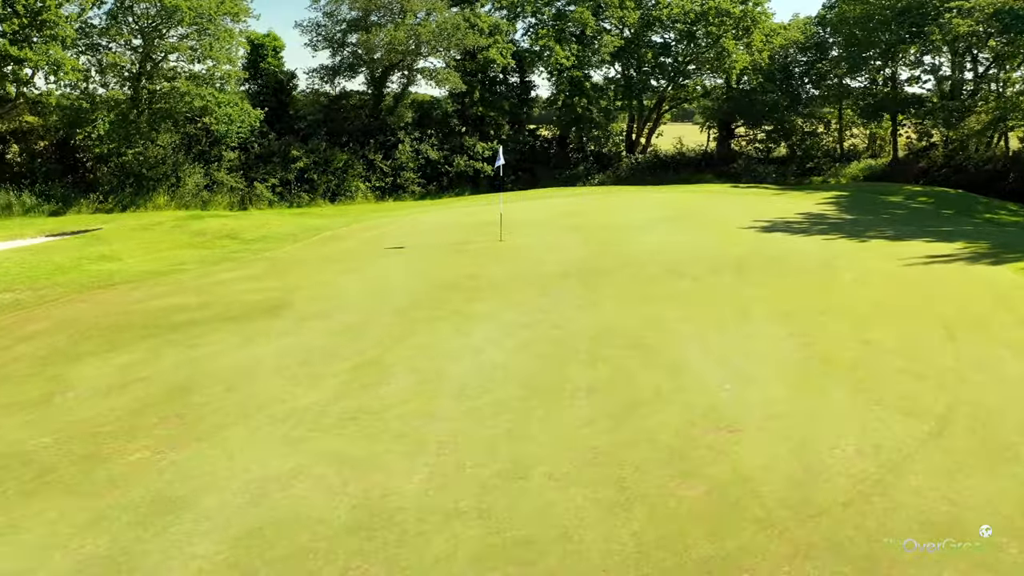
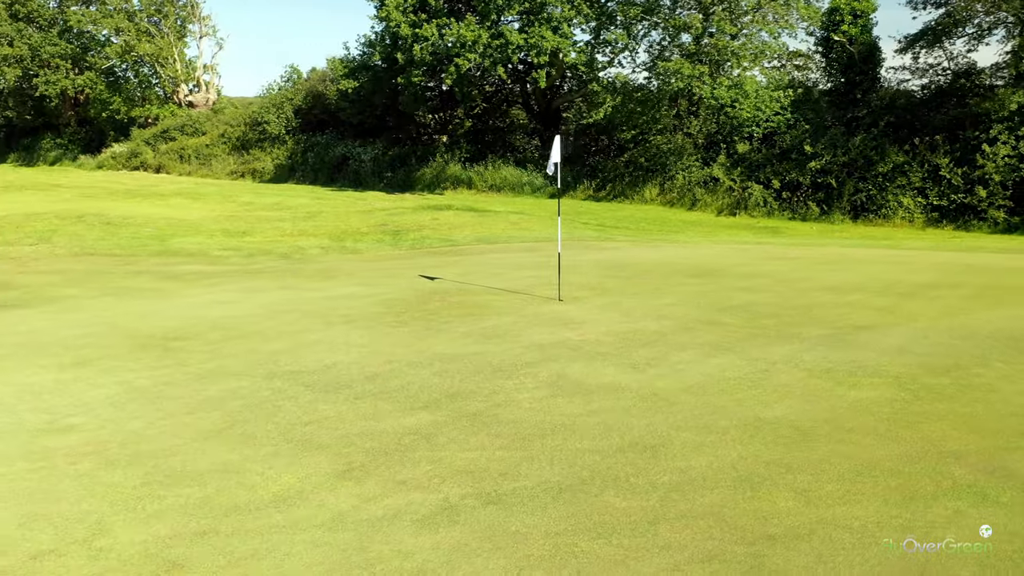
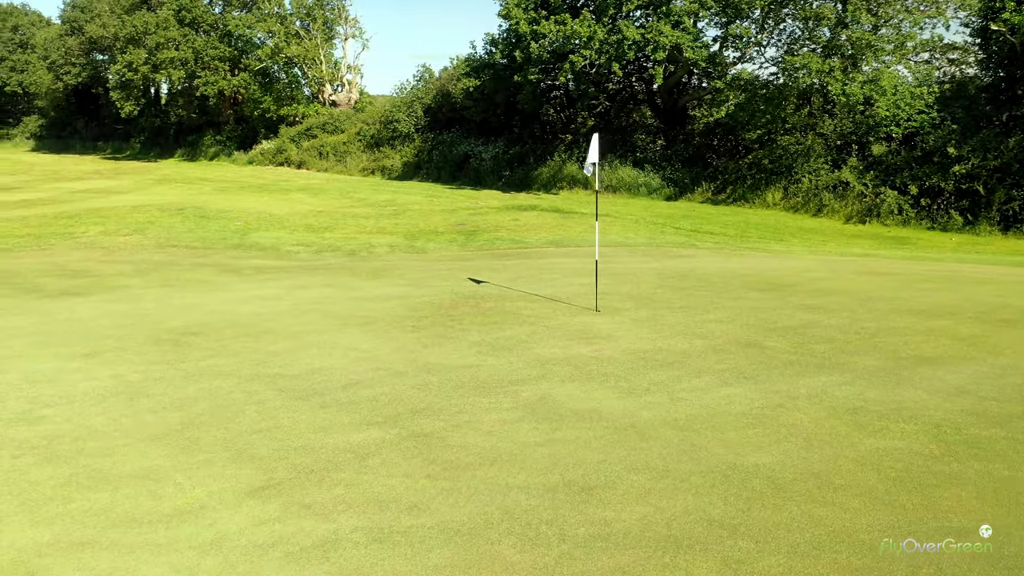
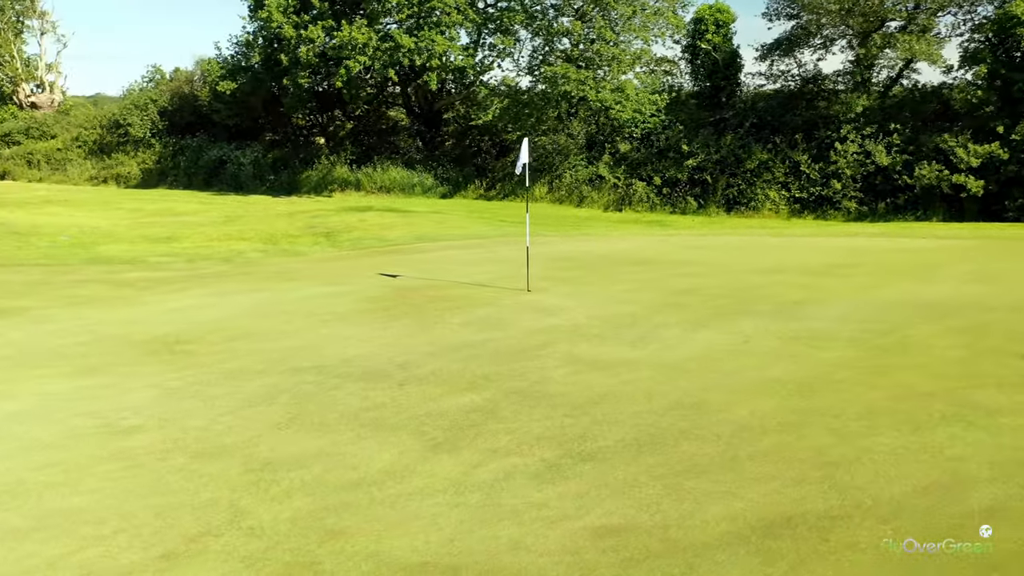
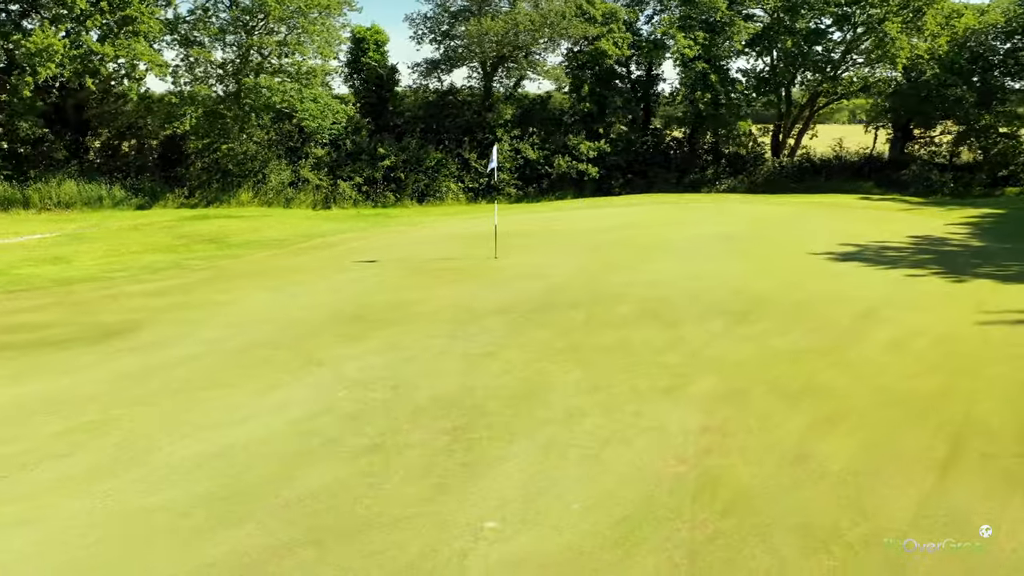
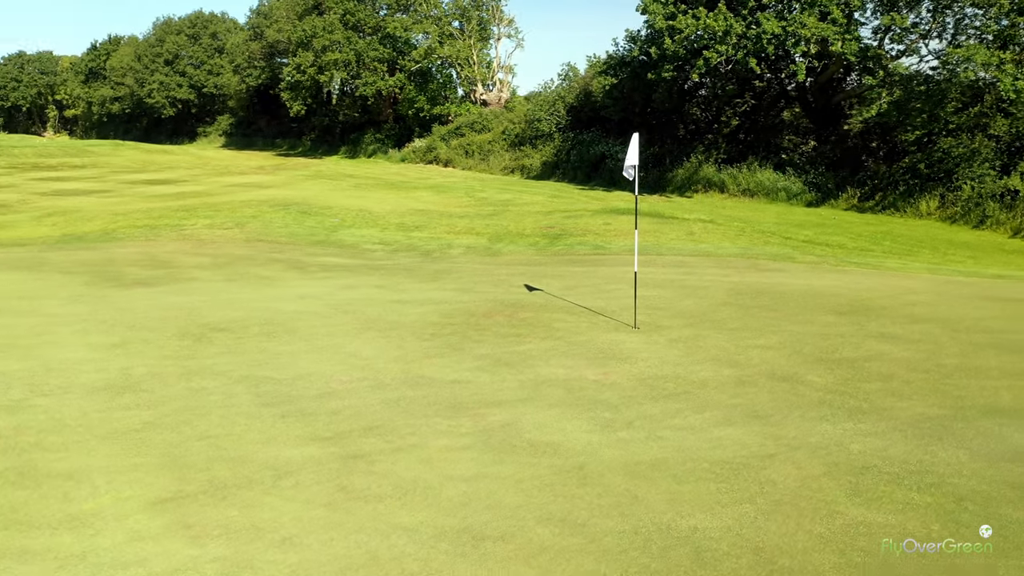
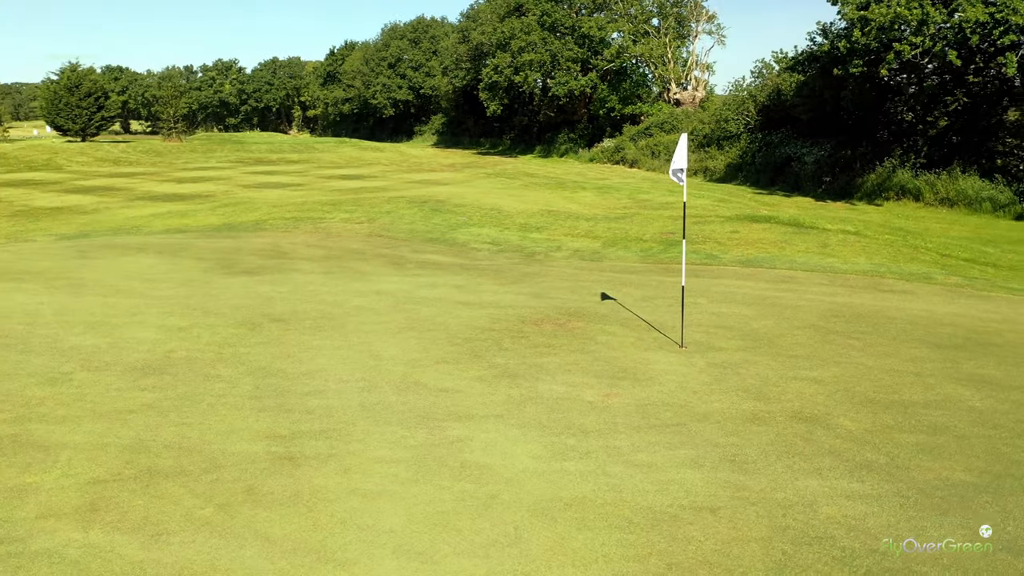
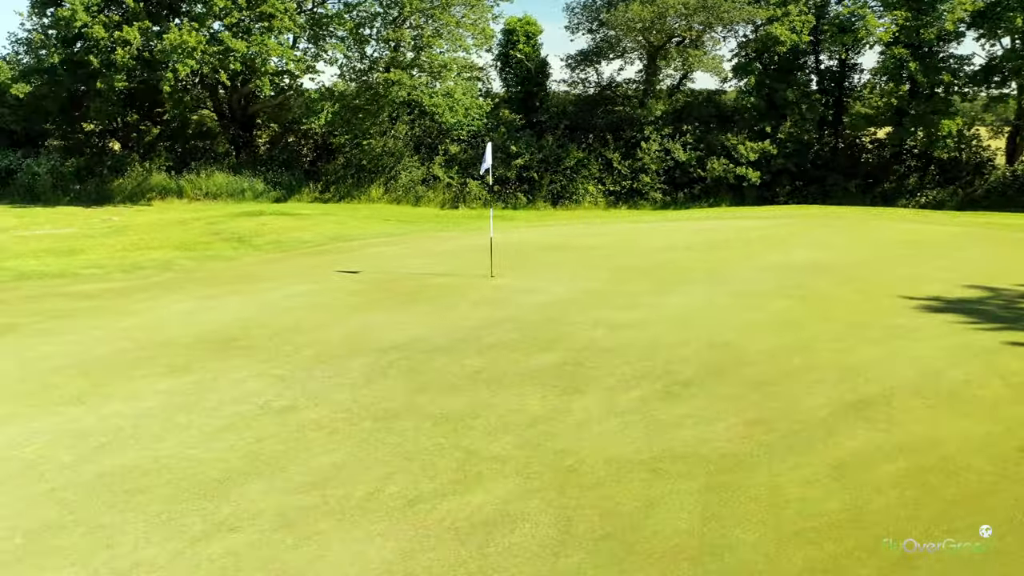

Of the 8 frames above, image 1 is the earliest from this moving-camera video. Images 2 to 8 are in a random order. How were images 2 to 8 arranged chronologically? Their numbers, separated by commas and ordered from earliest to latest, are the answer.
5, 8, 4, 2, 3, 6, 7
